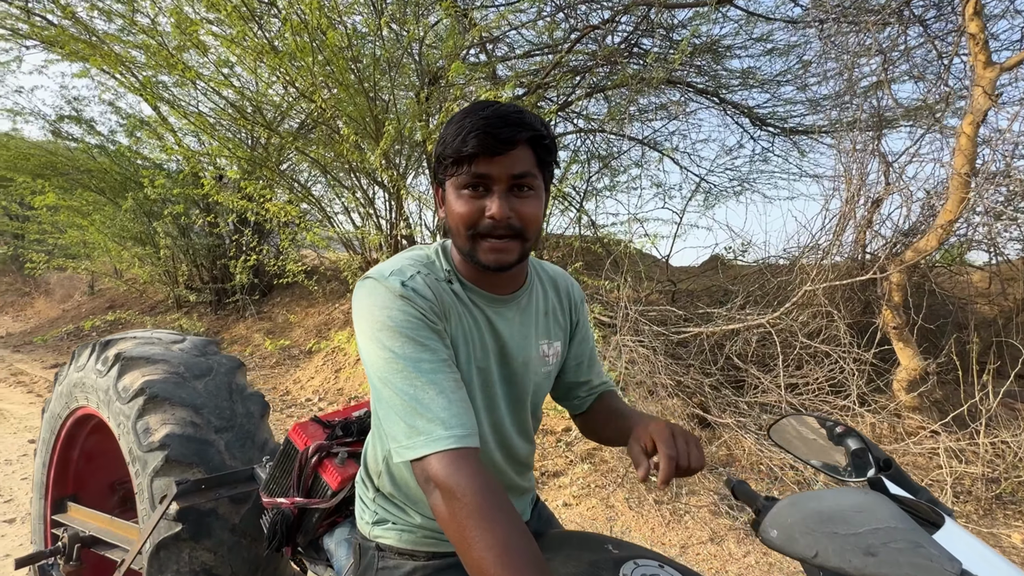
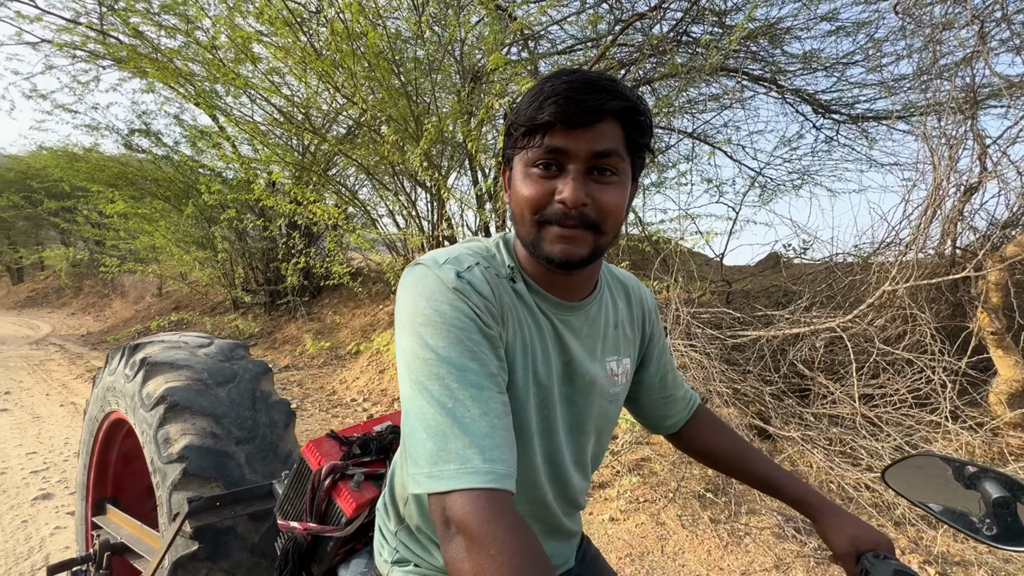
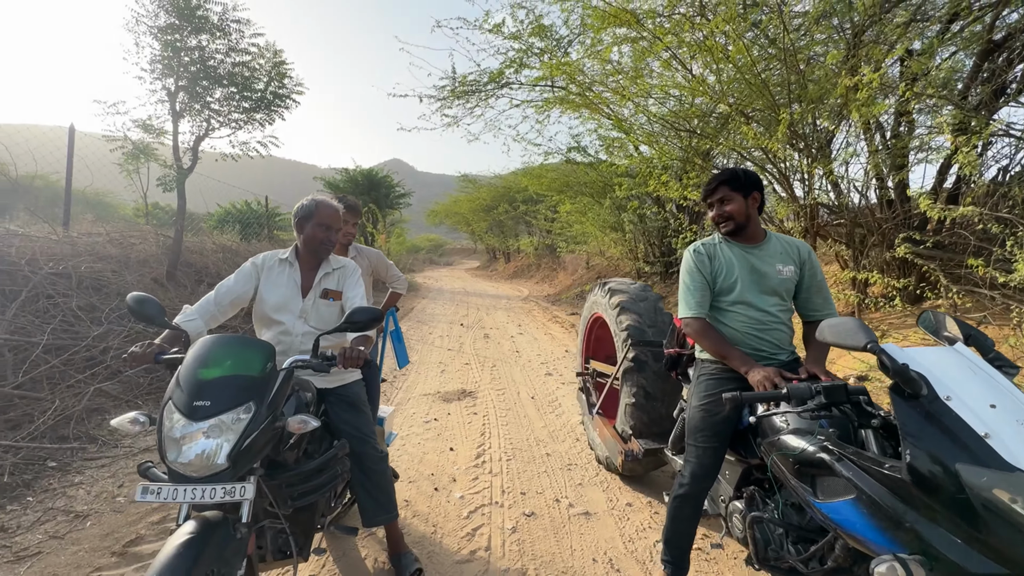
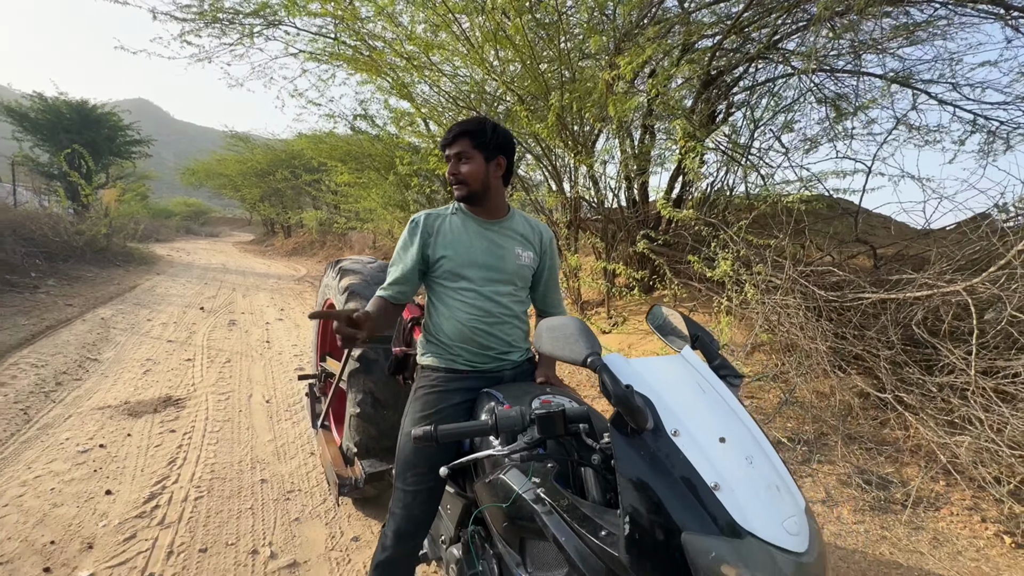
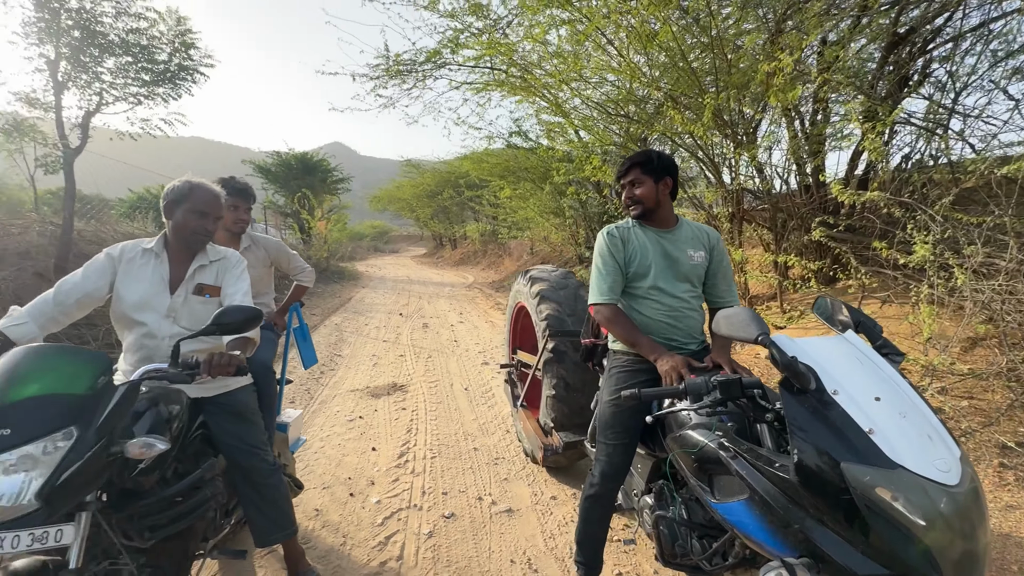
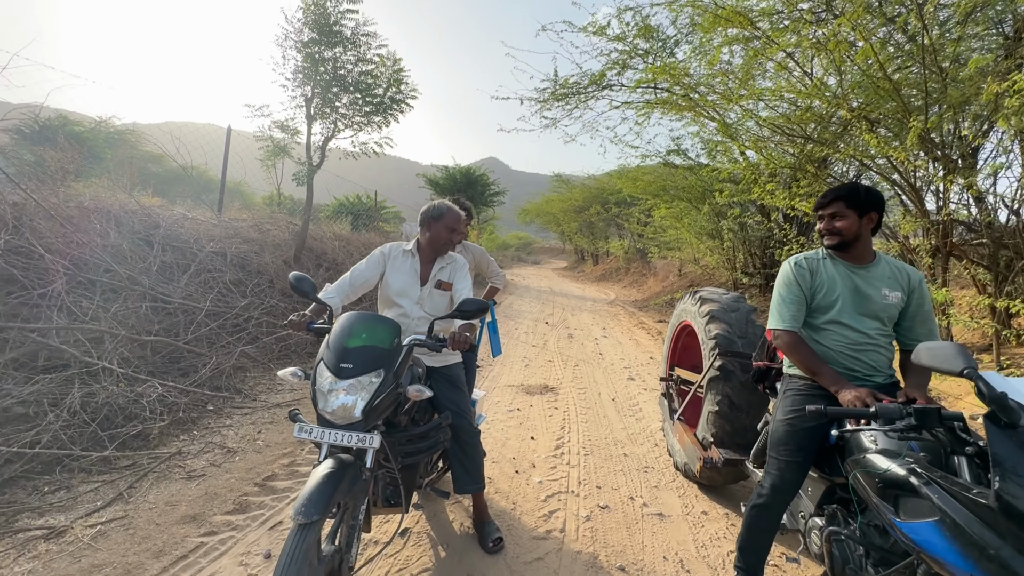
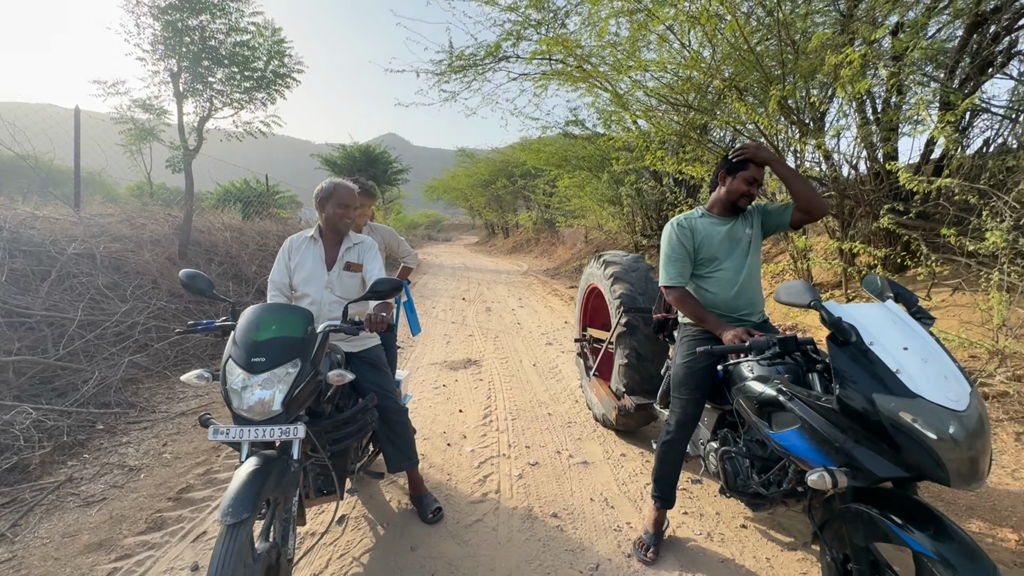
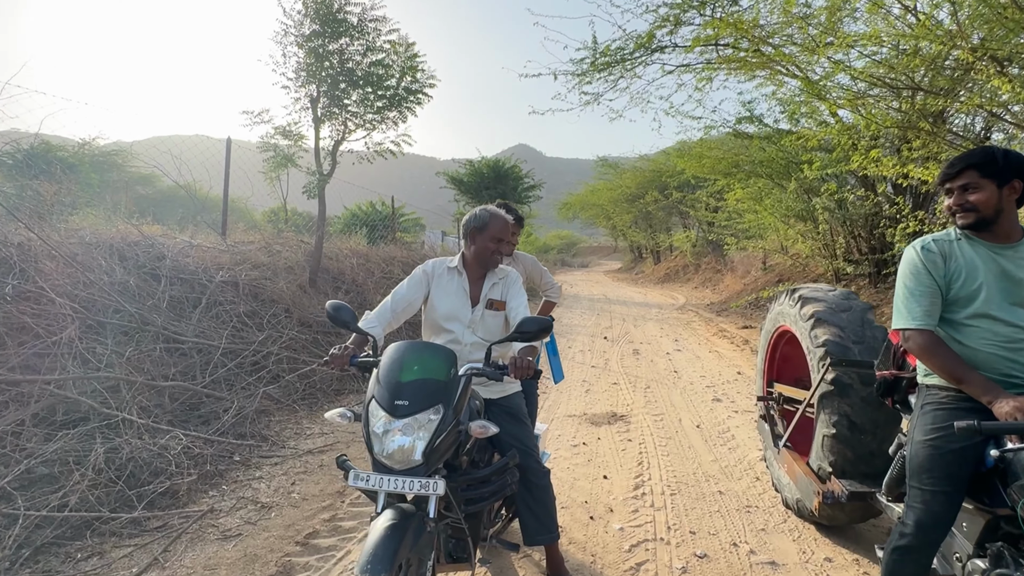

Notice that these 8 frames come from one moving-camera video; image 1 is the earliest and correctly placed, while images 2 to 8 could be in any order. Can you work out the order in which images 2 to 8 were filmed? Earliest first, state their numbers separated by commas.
2, 4, 5, 3, 6, 8, 7
